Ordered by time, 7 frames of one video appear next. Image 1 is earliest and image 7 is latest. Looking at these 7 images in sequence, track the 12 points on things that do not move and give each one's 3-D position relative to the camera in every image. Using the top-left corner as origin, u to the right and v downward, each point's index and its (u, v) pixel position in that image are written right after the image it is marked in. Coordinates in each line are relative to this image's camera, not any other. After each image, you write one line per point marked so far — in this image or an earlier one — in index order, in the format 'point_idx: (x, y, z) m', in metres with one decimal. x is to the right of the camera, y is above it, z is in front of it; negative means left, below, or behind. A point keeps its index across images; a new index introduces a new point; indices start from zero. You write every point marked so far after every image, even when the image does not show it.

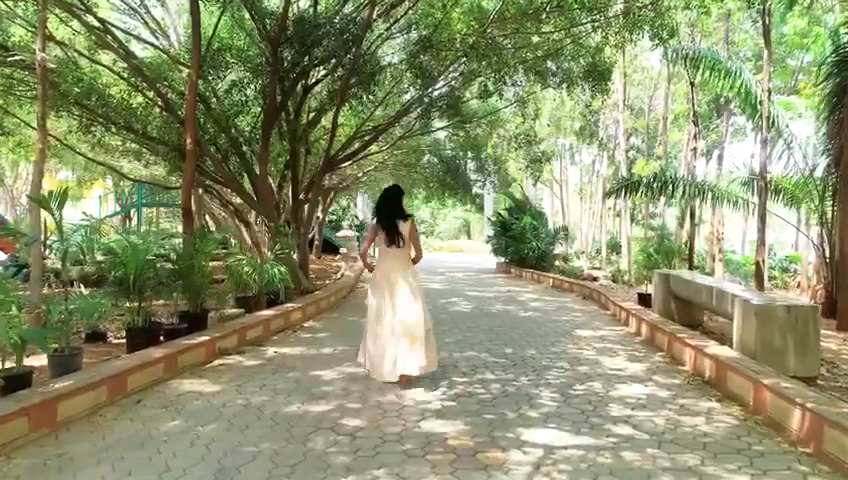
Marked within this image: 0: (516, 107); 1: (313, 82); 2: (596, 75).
0: (+2.3, +3.4, +15.0) m
1: (-1.9, +2.8, +10.3) m
2: (+3.2, +3.1, +11.2) m
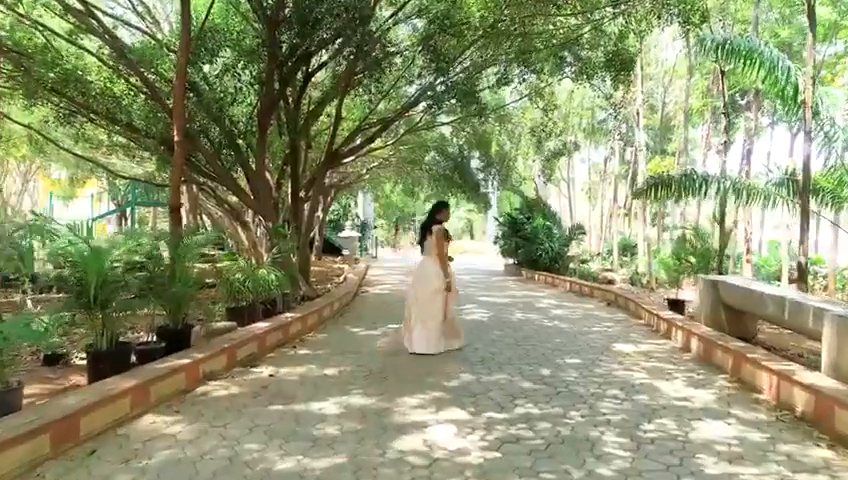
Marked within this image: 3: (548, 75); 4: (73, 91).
0: (+2.5, +3.4, +14.1) m
1: (-1.7, +2.8, +9.4) m
2: (+3.4, +3.1, +10.3) m
3: (+2.6, +3.4, +12.3) m
4: (-5.4, +2.3, +9.0) m
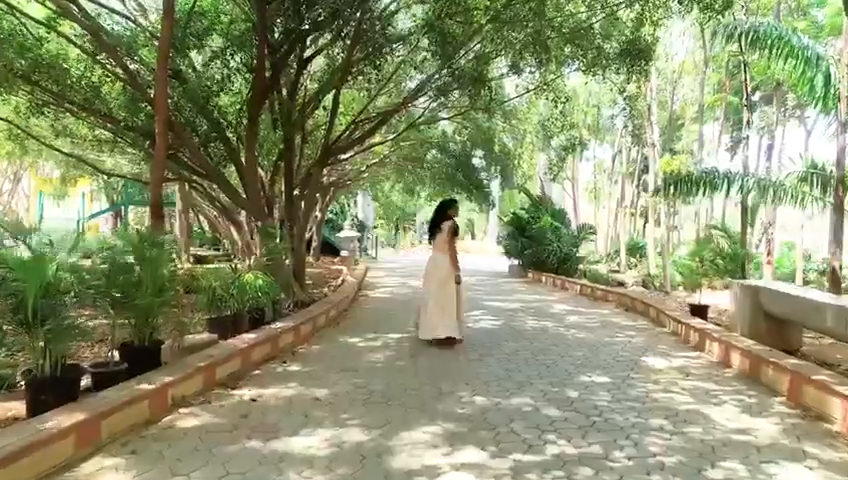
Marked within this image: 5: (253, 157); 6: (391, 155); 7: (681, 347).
0: (+2.5, +3.4, +13.4) m
1: (-1.7, +2.8, +8.7) m
2: (+3.5, +3.1, +9.6) m
3: (+2.6, +3.4, +11.6) m
4: (-5.3, +2.3, +8.3) m
5: (-2.5, +1.2, +8.5) m
6: (-0.9, +2.5, +17.0) m
7: (+2.8, -1.2, +6.5) m
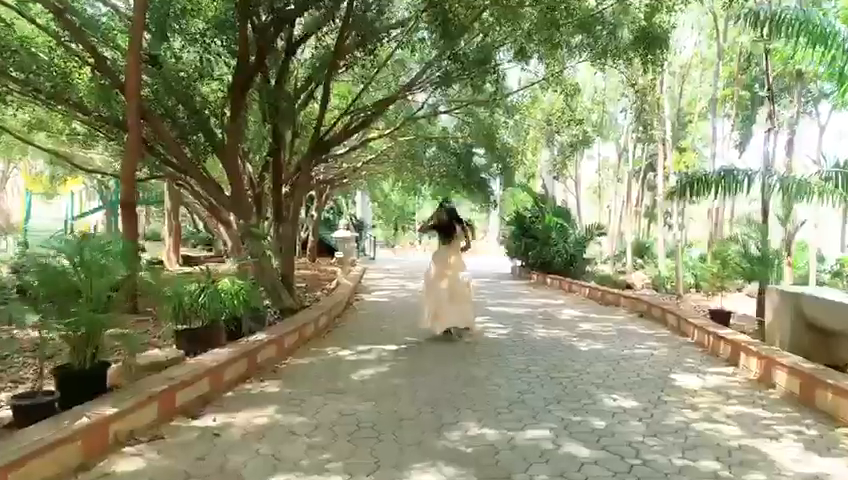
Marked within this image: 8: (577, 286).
0: (+2.5, +3.4, +12.7) m
1: (-1.7, +2.7, +8.0) m
2: (+3.4, +3.1, +8.9) m
3: (+2.6, +3.4, +10.9) m
4: (-5.3, +2.2, +7.5) m
5: (-2.5, +1.2, +7.8) m
6: (-0.9, +2.5, +16.3) m
7: (+2.8, -1.2, +5.8) m
8: (+3.2, -1.0, +12.4) m
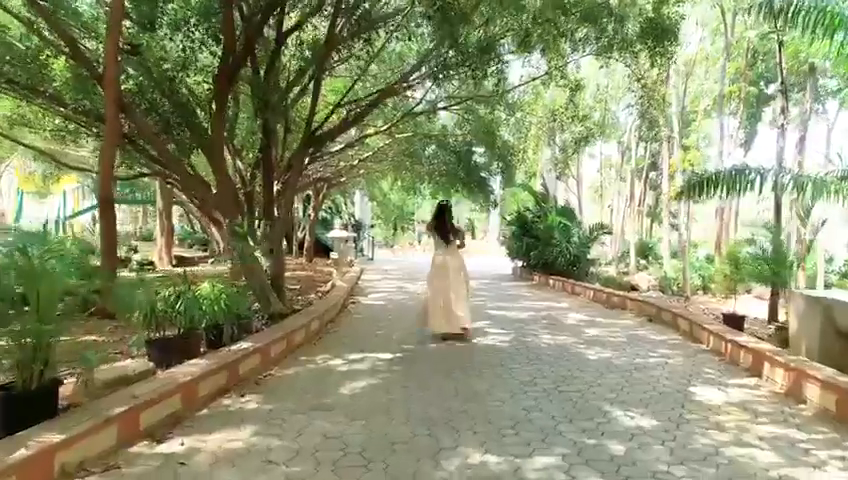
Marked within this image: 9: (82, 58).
0: (+2.5, +3.4, +12.2) m
1: (-1.7, +2.7, +7.6) m
2: (+3.4, +3.1, +8.5) m
3: (+2.6, +3.4, +10.4) m
4: (-5.3, +2.2, +7.1) m
5: (-2.5, +1.2, +7.3) m
6: (-1.0, +2.5, +15.9) m
7: (+2.8, -1.2, +5.4) m
8: (+3.2, -1.0, +12.0) m
9: (-3.9, +2.1, +6.7) m
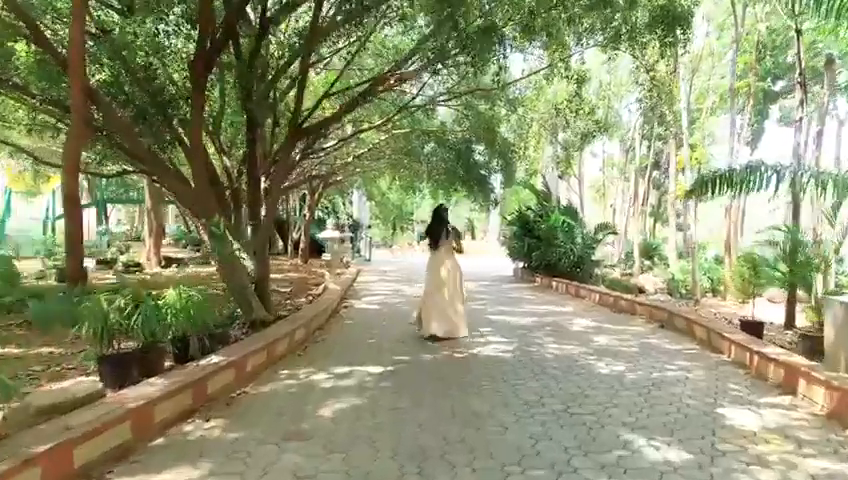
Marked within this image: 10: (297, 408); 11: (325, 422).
0: (+2.4, +3.3, +11.7) m
1: (-1.8, +2.7, +7.0) m
2: (+3.4, +3.0, +7.9) m
3: (+2.5, +3.4, +9.9) m
4: (-5.4, +2.2, +6.5) m
5: (-2.6, +1.2, +6.8) m
6: (-1.0, +2.4, +15.3) m
7: (+2.8, -1.2, +4.8) m
8: (+3.1, -1.0, +11.4) m
9: (-3.9, +2.0, +6.1) m
10: (-0.9, -1.2, +4.1) m
11: (-0.6, -1.2, +3.8) m
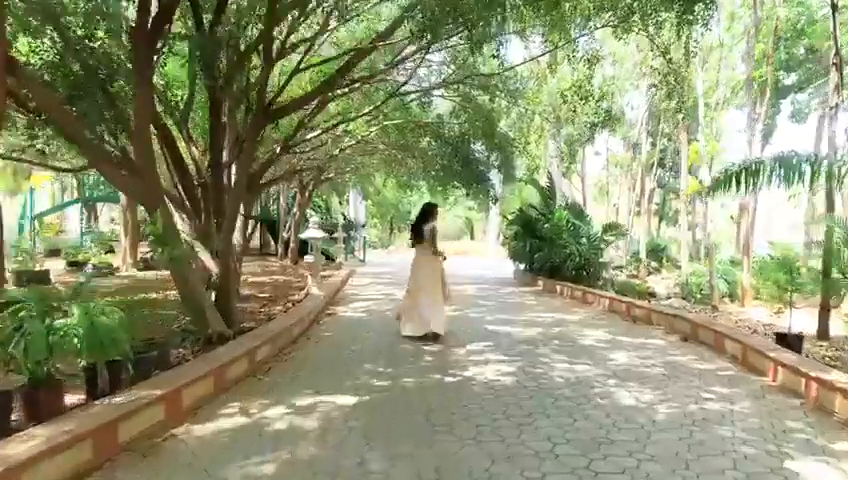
0: (+2.3, +3.3, +10.7) m
1: (-1.9, +2.7, +6.0) m
2: (+3.2, +3.0, +6.9) m
3: (+2.4, +3.4, +8.9) m
4: (-5.5, +2.2, +5.5) m
5: (-2.7, +1.2, +5.8) m
6: (-1.2, +2.4, +14.3) m
7: (+2.6, -1.2, +3.8) m
8: (+3.0, -1.0, +10.4) m
9: (-4.0, +2.0, +5.1) m
10: (-1.0, -1.2, +3.1) m
11: (-0.8, -1.2, +2.8) m
